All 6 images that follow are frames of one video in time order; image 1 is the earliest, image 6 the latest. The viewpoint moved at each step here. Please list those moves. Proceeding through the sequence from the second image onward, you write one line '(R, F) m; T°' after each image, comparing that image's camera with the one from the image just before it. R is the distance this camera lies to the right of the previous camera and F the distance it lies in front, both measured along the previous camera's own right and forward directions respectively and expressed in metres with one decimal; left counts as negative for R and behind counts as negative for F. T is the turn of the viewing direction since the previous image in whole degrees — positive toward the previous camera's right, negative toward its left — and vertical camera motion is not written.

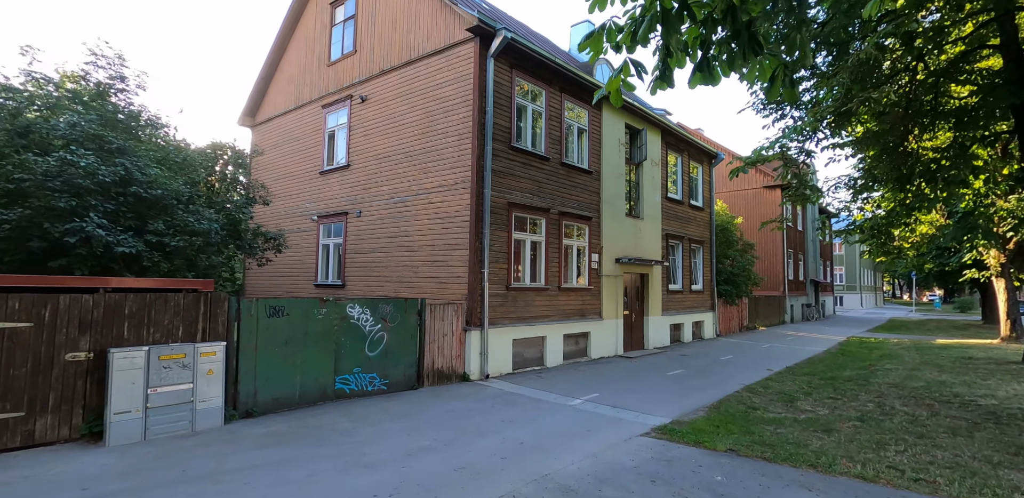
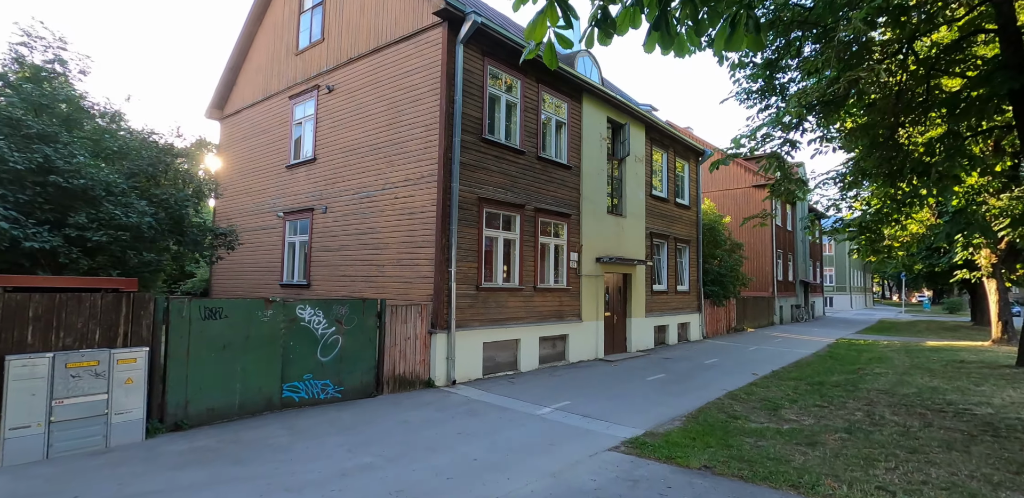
(+0.5, +0.6) m; +1°
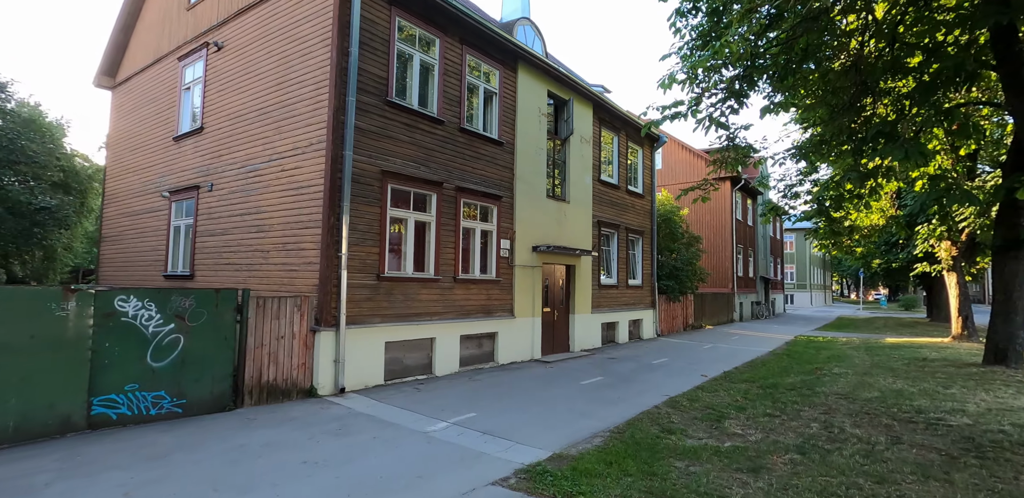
(+1.1, +1.5) m; +3°
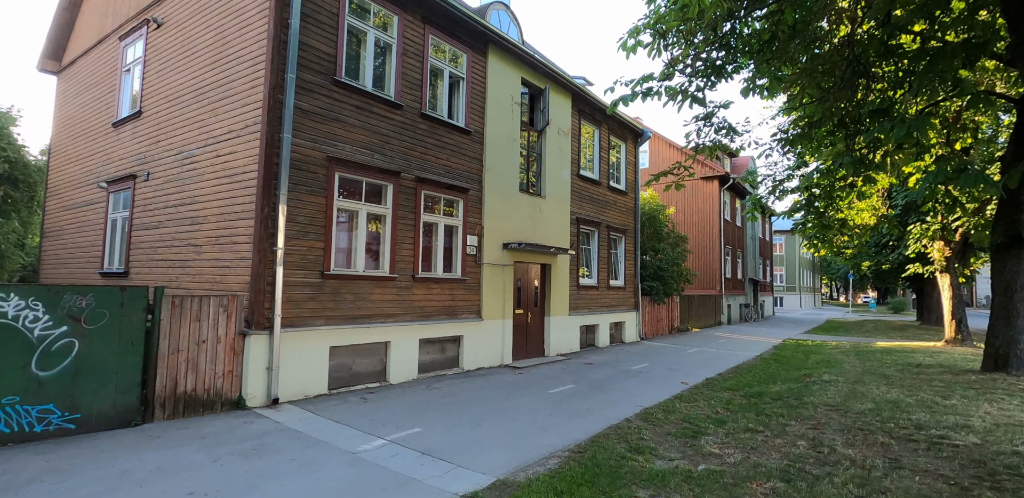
(+0.5, +0.8) m; +1°
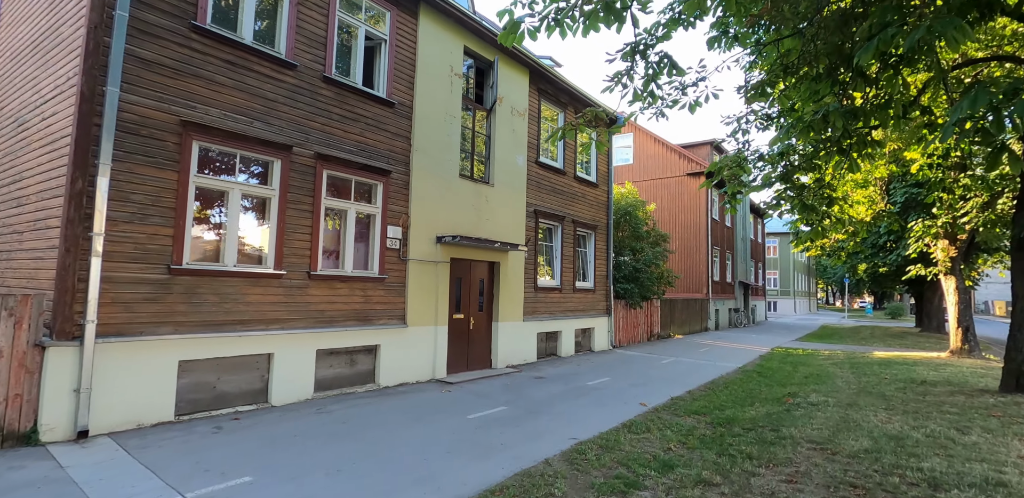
(+1.2, +1.7) m; 0°
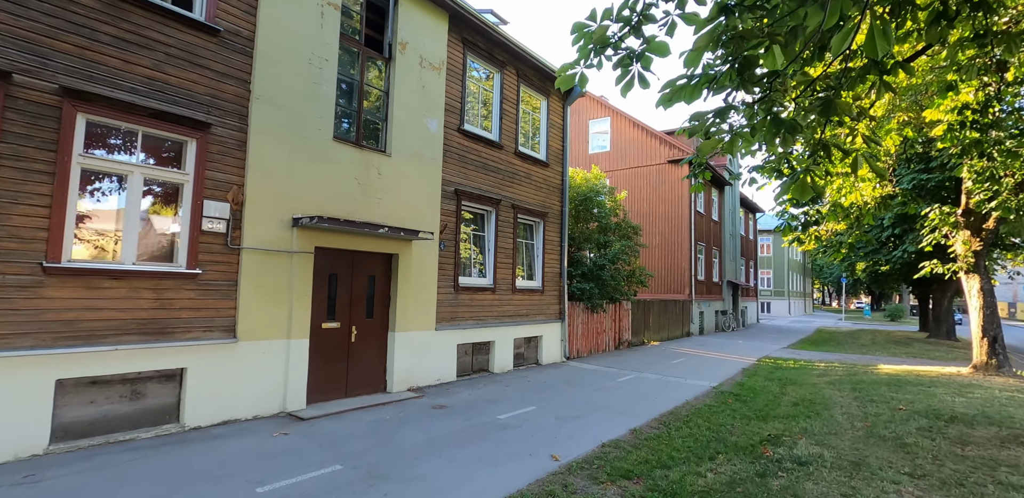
(+1.6, +2.5) m; 0°
